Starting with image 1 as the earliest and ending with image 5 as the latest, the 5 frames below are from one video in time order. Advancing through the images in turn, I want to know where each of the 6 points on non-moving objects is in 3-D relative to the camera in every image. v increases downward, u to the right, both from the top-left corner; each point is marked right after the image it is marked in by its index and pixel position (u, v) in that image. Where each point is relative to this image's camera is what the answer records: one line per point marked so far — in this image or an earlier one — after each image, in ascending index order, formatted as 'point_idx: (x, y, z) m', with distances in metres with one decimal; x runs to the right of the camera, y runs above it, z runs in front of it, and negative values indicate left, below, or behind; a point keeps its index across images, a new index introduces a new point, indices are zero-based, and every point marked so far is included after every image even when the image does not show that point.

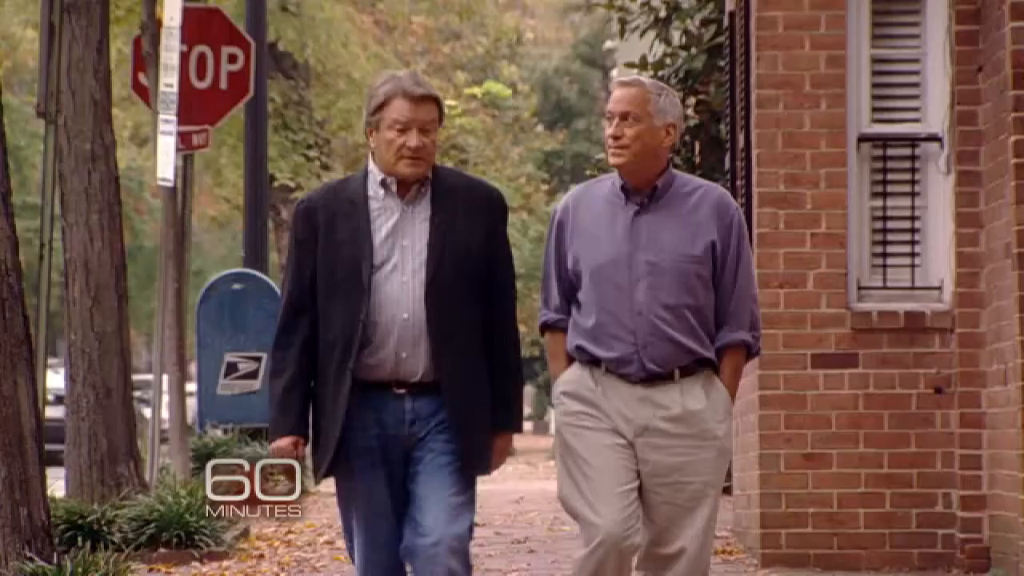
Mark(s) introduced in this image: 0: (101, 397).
0: (-2.5, -0.7, +13.8) m
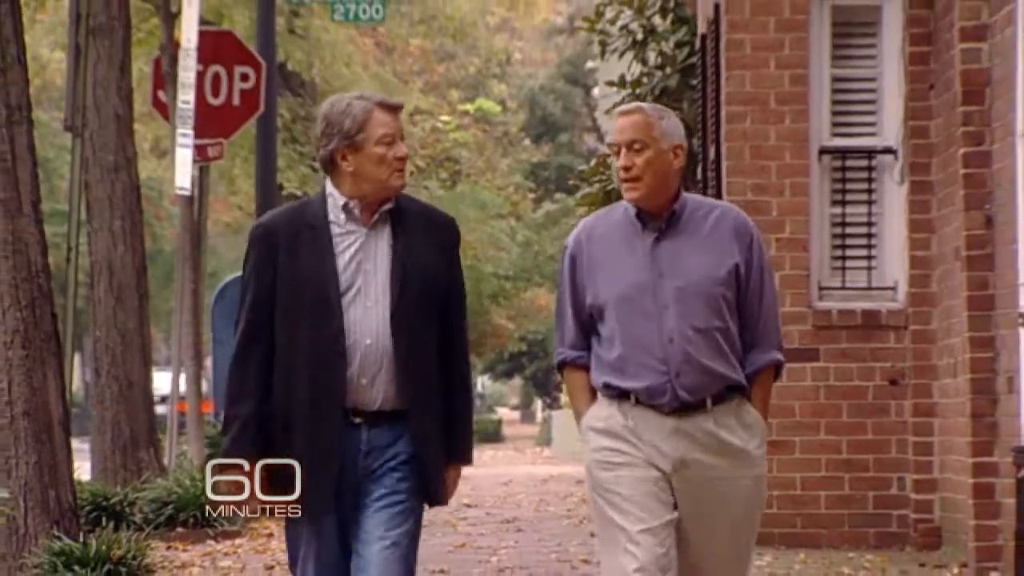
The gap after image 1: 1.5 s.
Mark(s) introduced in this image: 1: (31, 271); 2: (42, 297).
0: (-2.5, -0.7, +14.7) m
1: (-2.3, +0.1, +10.3) m
2: (-2.3, 0.0, +10.4) m
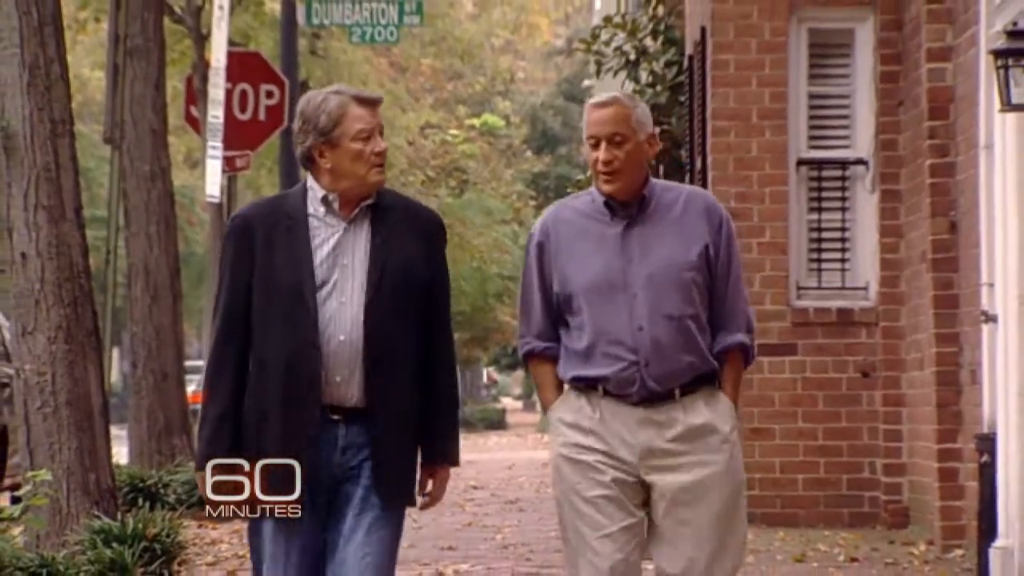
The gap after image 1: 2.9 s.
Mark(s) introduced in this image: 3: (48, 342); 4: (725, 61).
0: (-2.5, -0.7, +15.7) m
1: (-2.3, +0.1, +11.3) m
2: (-2.3, 0.0, +11.4) m
3: (-2.4, -0.3, +11.2) m
4: (+1.2, +1.3, +12.8) m
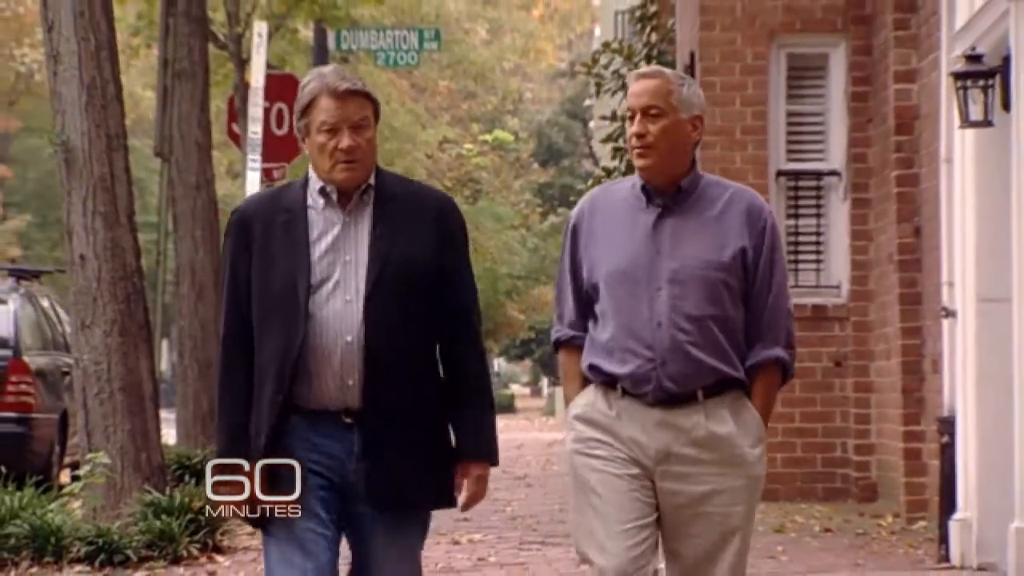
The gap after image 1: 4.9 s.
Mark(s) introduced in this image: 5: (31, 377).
0: (-2.4, -0.6, +17.2) m
1: (-2.2, +0.1, +12.8) m
2: (-2.2, 0.0, +12.9) m
3: (-2.4, -0.3, +12.7) m
4: (+1.3, +1.3, +14.2) m
5: (-3.1, -0.6, +14.2) m
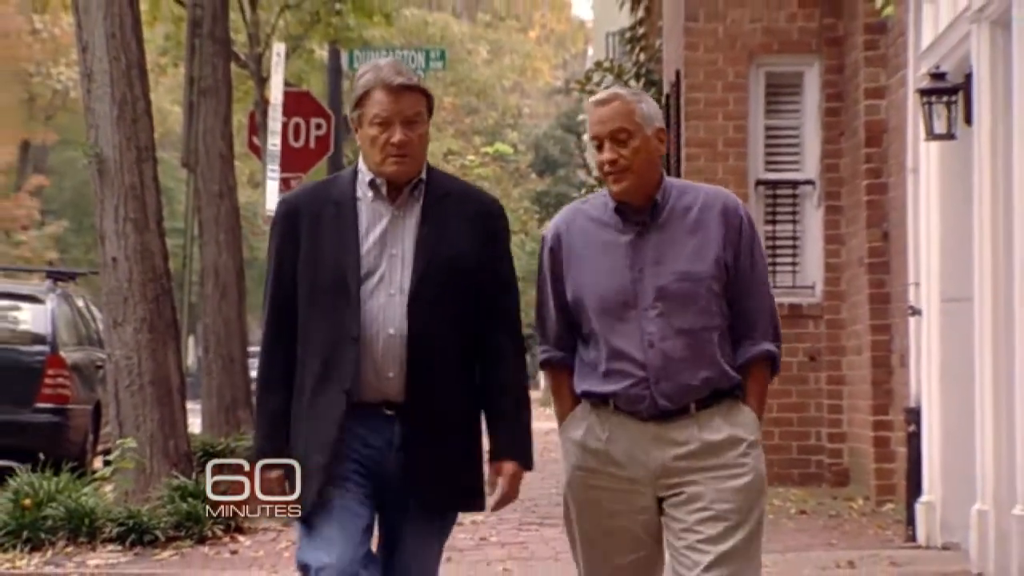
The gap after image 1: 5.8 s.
0: (-2.4, -0.6, +18.3) m
1: (-2.2, +0.1, +13.9) m
2: (-2.2, 0.0, +14.0) m
3: (-2.4, -0.3, +13.8) m
4: (+1.3, +1.3, +15.3) m
5: (-3.1, -0.6, +15.3) m
